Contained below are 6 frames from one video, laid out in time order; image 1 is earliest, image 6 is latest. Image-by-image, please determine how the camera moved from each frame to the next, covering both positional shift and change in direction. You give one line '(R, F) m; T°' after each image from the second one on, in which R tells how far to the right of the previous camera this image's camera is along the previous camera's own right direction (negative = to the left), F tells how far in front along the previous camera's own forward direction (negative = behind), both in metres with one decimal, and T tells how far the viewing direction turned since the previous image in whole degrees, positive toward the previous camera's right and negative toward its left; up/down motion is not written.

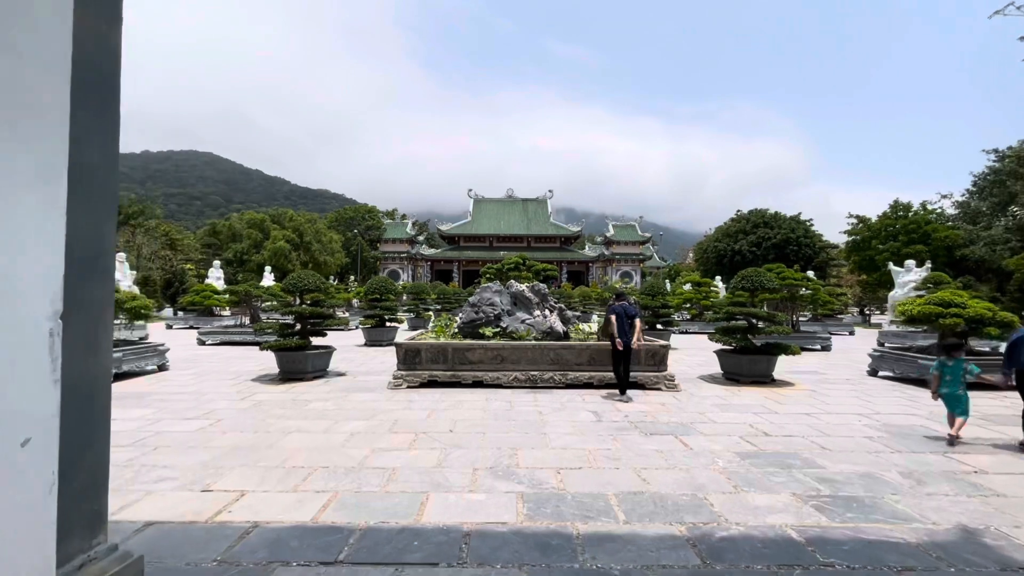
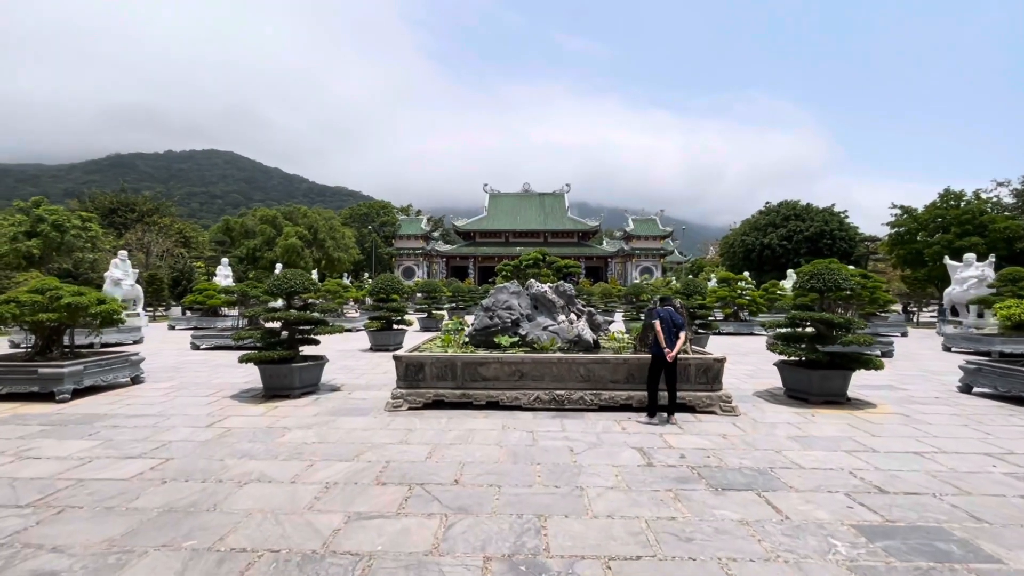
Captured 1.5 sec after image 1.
(-0.1, +1.2) m; -2°
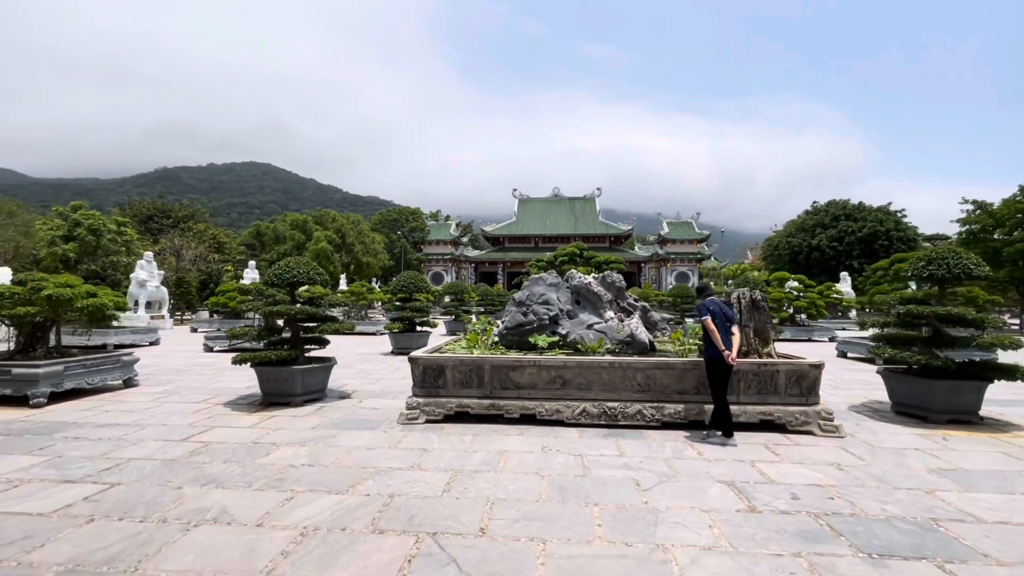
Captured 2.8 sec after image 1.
(-0.1, +1.1) m; -3°
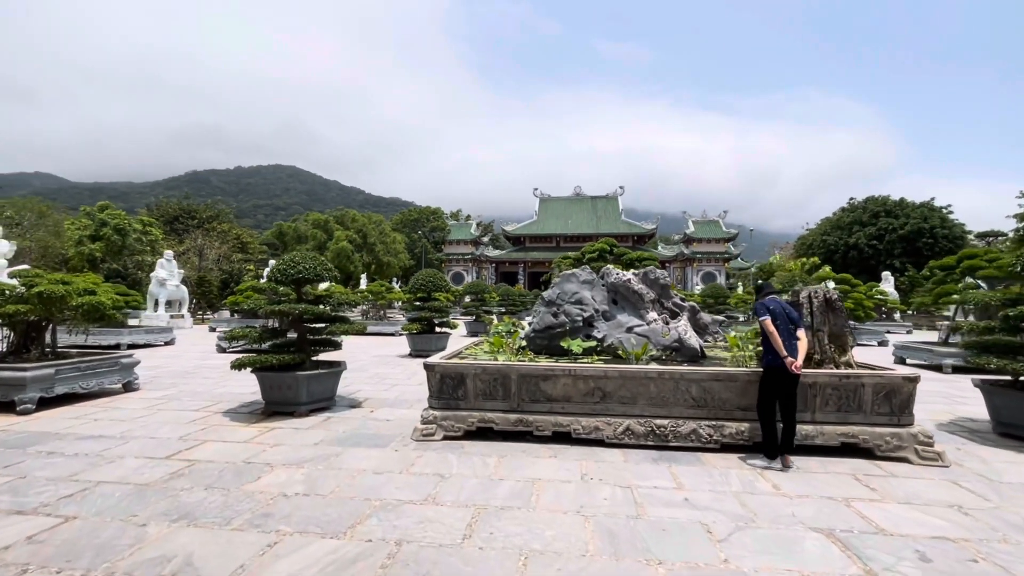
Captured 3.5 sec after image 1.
(-0.1, +0.7) m; -2°
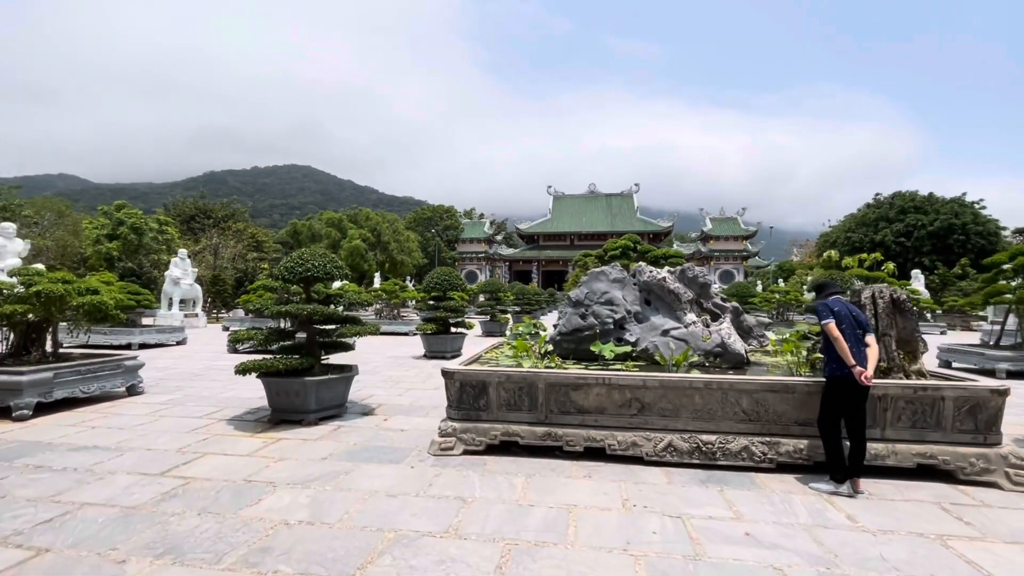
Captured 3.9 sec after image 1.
(-0.1, +0.4) m; -2°
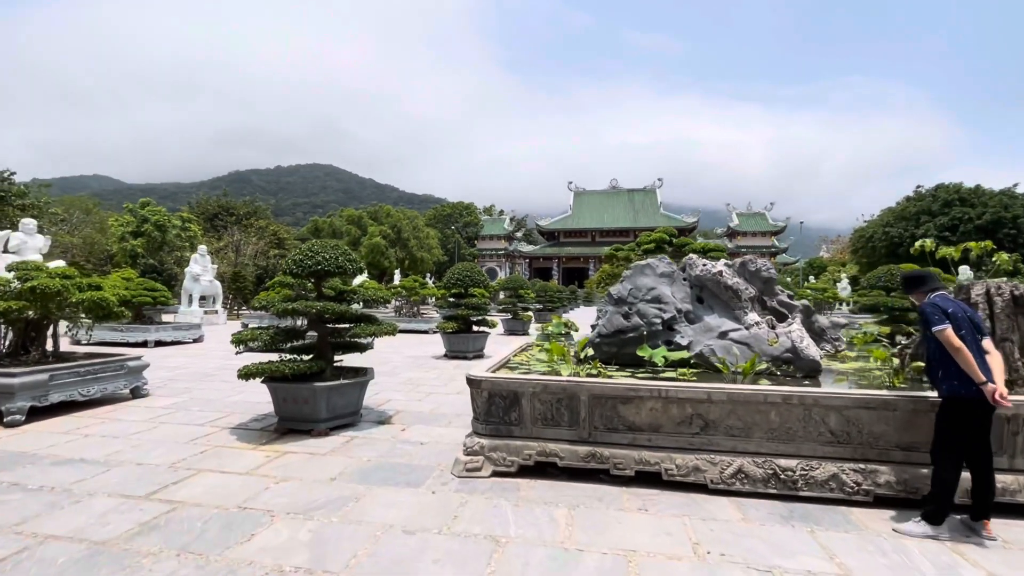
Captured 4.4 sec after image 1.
(-0.1, +0.6) m; -2°
